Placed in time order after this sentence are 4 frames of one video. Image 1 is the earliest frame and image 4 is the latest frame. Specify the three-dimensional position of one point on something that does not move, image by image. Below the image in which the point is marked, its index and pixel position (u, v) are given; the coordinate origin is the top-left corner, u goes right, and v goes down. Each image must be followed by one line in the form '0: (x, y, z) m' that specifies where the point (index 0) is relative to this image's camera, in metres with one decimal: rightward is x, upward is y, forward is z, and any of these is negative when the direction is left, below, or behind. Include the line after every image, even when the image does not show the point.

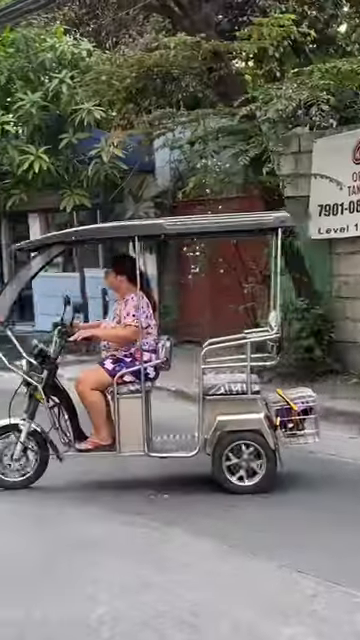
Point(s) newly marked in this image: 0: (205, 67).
0: (+0.3, +3.2, +8.6) m
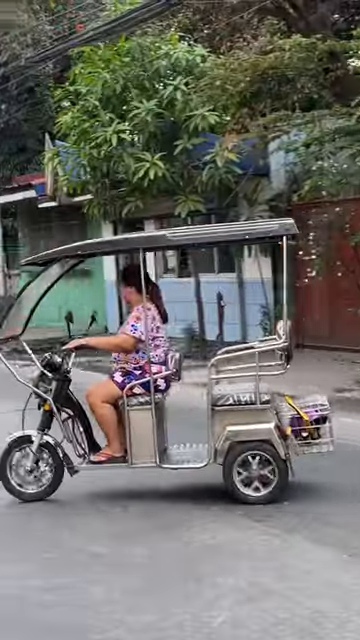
0: (+1.8, +3.1, +8.5) m
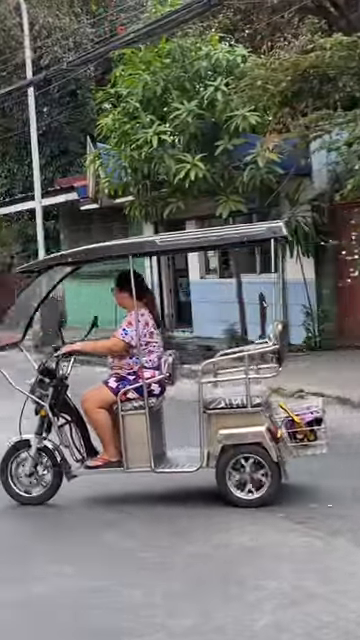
0: (+2.3, +3.1, +8.5) m
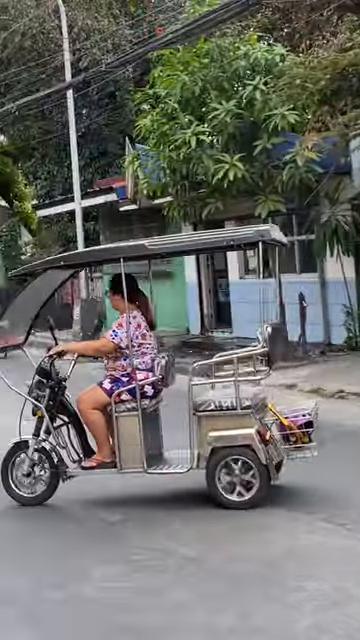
0: (+2.8, +3.1, +8.4) m
